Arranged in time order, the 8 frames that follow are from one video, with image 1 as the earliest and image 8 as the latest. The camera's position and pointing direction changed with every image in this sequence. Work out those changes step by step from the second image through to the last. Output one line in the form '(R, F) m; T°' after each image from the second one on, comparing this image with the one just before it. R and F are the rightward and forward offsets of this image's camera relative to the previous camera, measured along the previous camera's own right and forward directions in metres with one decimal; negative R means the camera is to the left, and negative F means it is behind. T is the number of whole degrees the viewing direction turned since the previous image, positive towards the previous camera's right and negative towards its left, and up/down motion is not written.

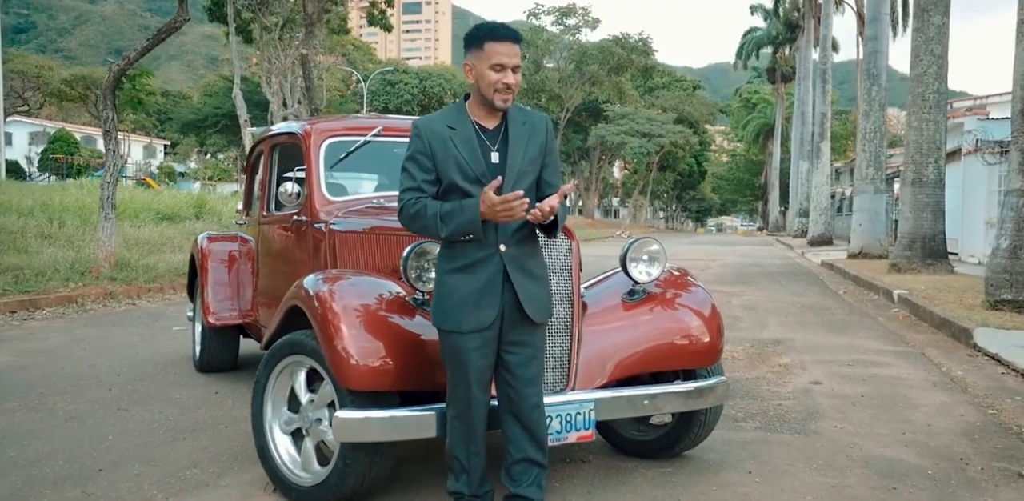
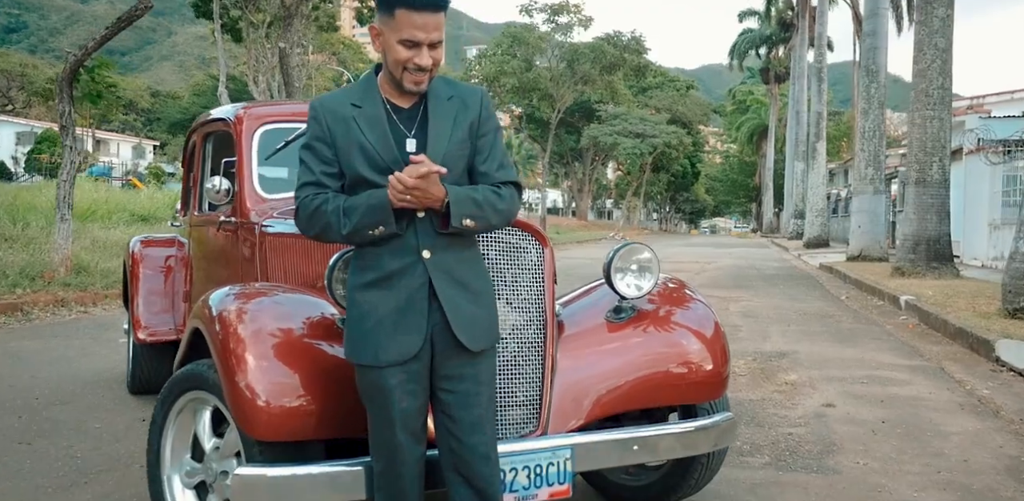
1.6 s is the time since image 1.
(+0.1, +0.7) m; 0°
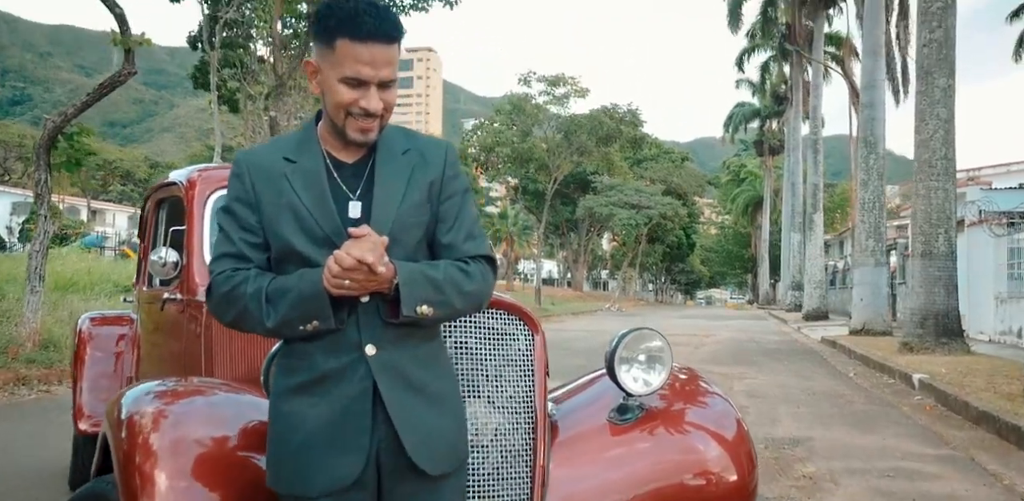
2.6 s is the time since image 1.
(0.0, +0.5) m; 0°
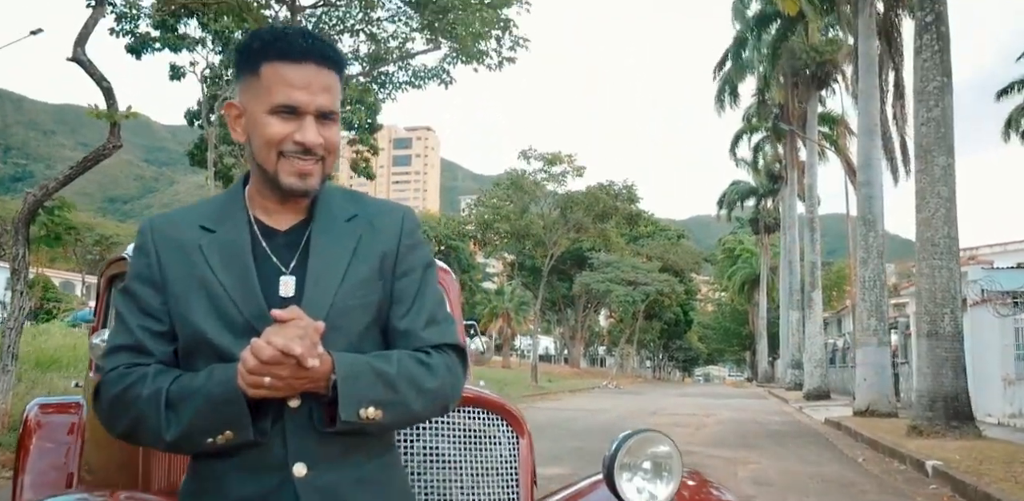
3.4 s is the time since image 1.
(0.0, +0.4) m; 0°
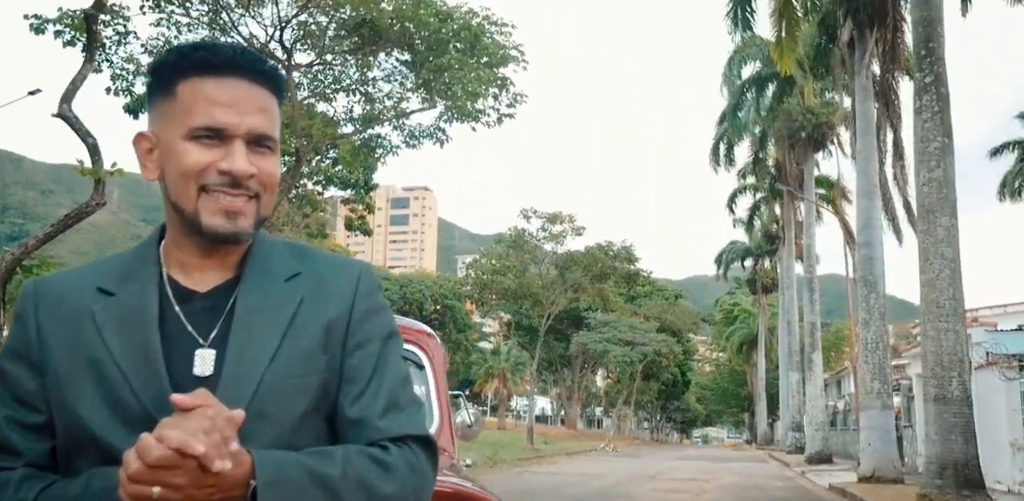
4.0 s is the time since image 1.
(0.0, +0.3) m; 0°
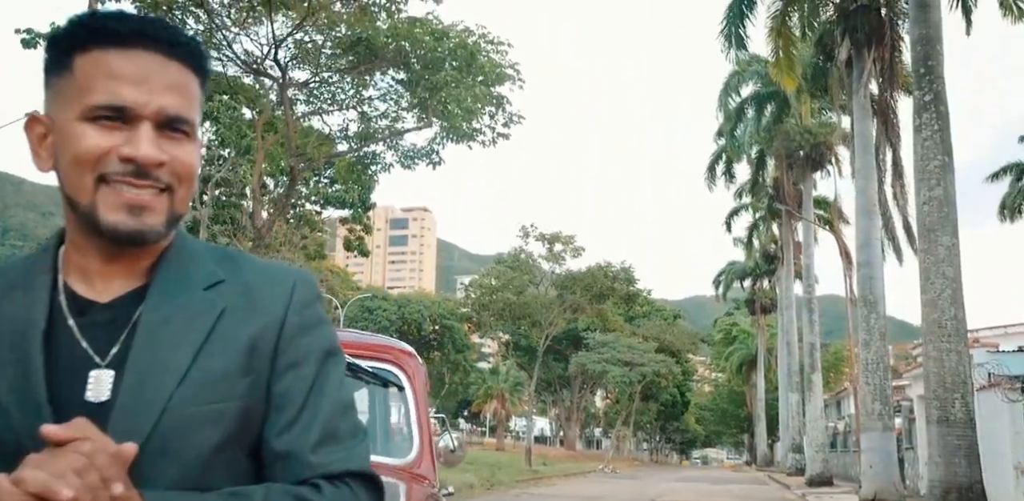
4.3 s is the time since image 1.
(0.0, +0.2) m; 0°
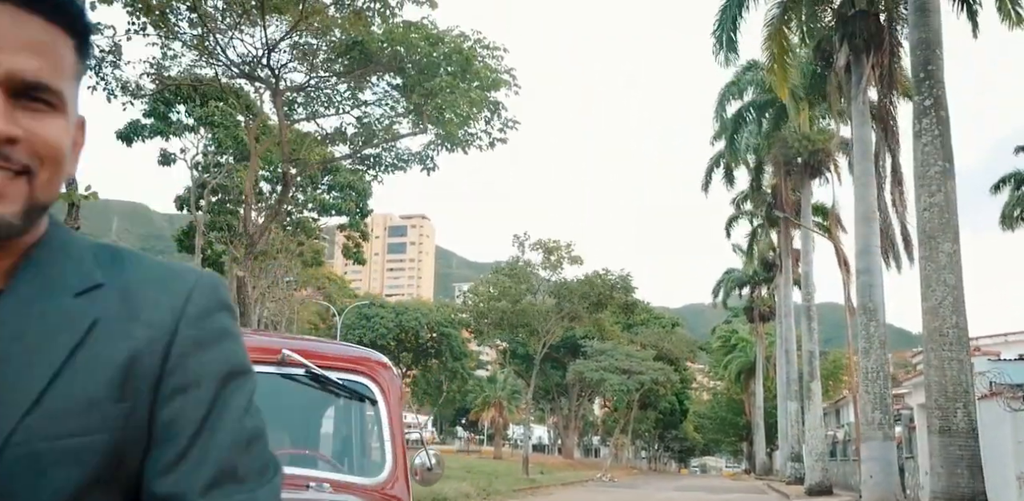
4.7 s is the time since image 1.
(+0.1, +0.2) m; 0°
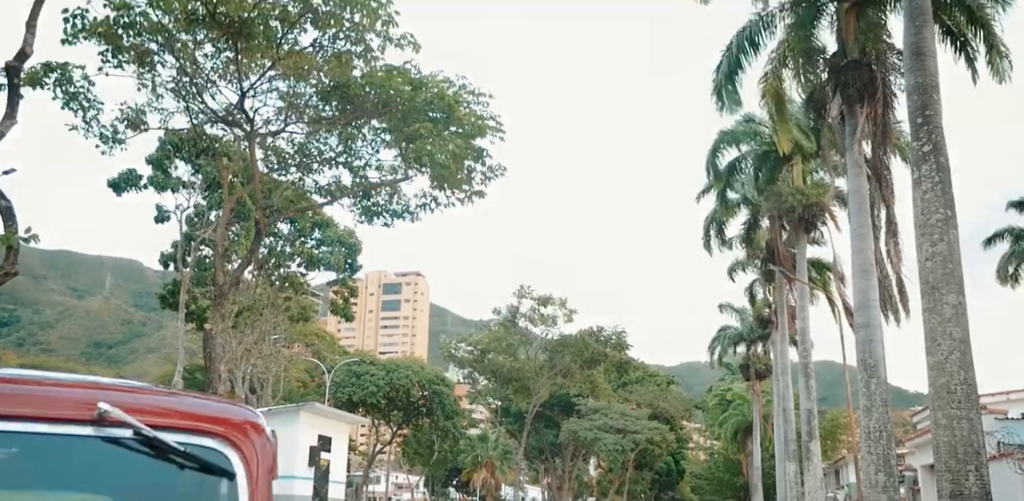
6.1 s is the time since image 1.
(+0.2, +0.7) m; 0°
